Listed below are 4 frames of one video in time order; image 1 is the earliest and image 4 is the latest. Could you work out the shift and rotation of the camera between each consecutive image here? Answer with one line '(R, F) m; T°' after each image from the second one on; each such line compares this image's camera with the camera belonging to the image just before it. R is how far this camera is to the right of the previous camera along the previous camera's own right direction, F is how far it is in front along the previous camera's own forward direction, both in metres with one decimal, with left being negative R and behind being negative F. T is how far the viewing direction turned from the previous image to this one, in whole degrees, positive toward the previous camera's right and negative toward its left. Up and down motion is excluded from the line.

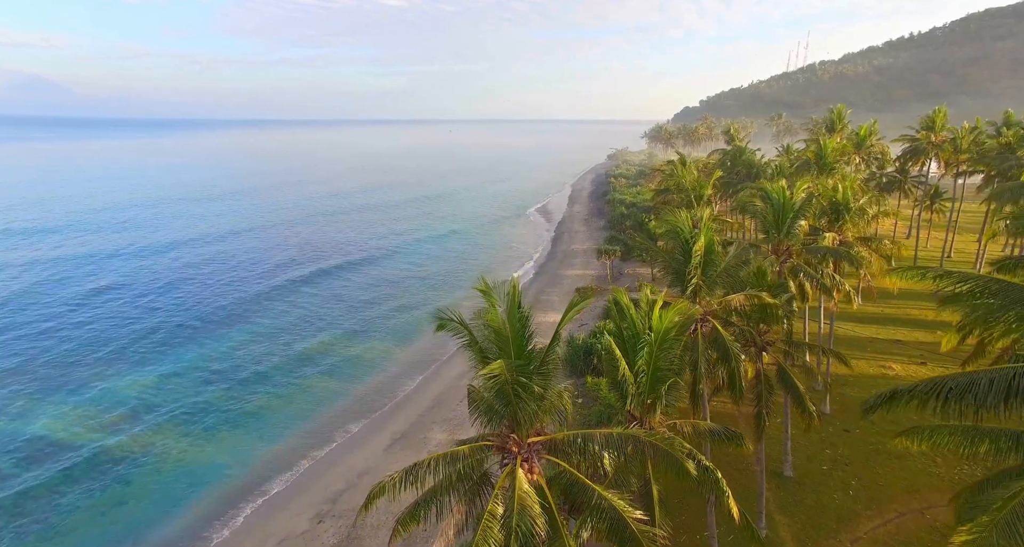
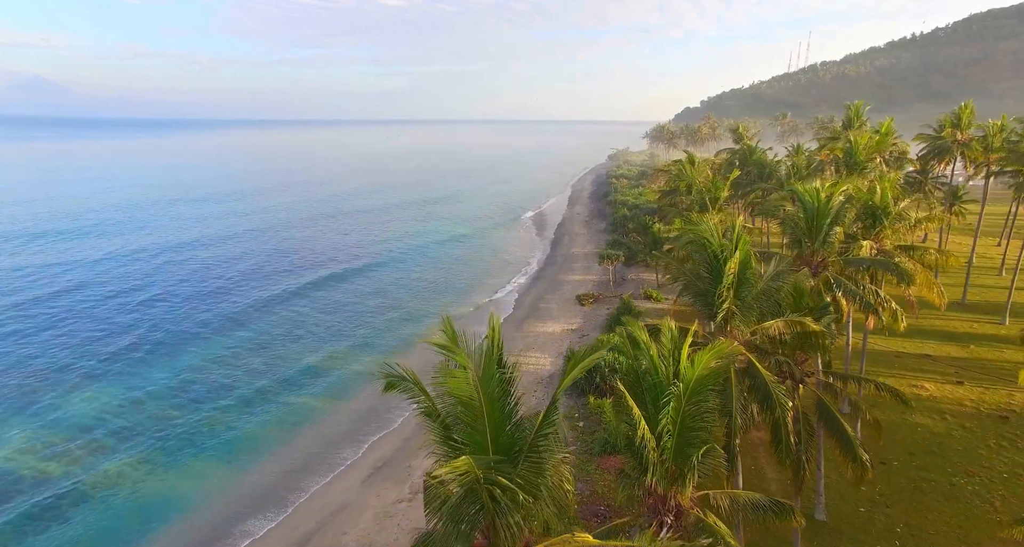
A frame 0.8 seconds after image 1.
(+0.2, +2.5) m; 0°
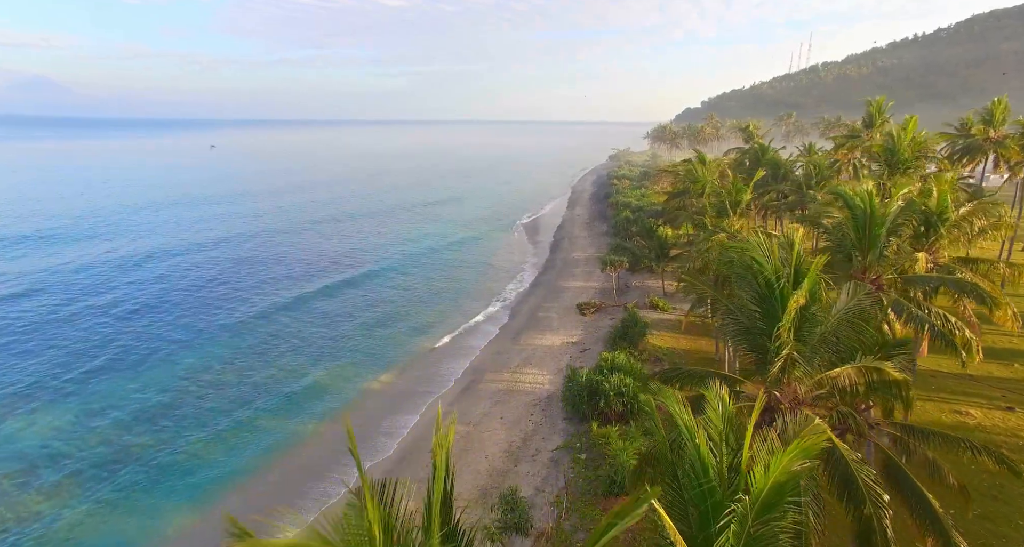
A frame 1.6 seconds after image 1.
(+0.2, +2.8) m; 0°
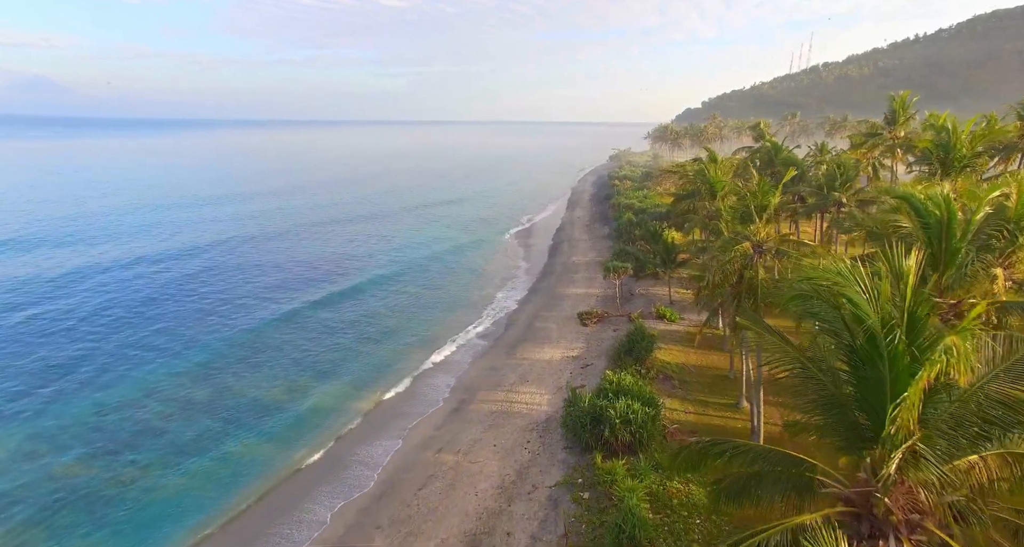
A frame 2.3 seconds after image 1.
(+0.2, +2.6) m; 0°
